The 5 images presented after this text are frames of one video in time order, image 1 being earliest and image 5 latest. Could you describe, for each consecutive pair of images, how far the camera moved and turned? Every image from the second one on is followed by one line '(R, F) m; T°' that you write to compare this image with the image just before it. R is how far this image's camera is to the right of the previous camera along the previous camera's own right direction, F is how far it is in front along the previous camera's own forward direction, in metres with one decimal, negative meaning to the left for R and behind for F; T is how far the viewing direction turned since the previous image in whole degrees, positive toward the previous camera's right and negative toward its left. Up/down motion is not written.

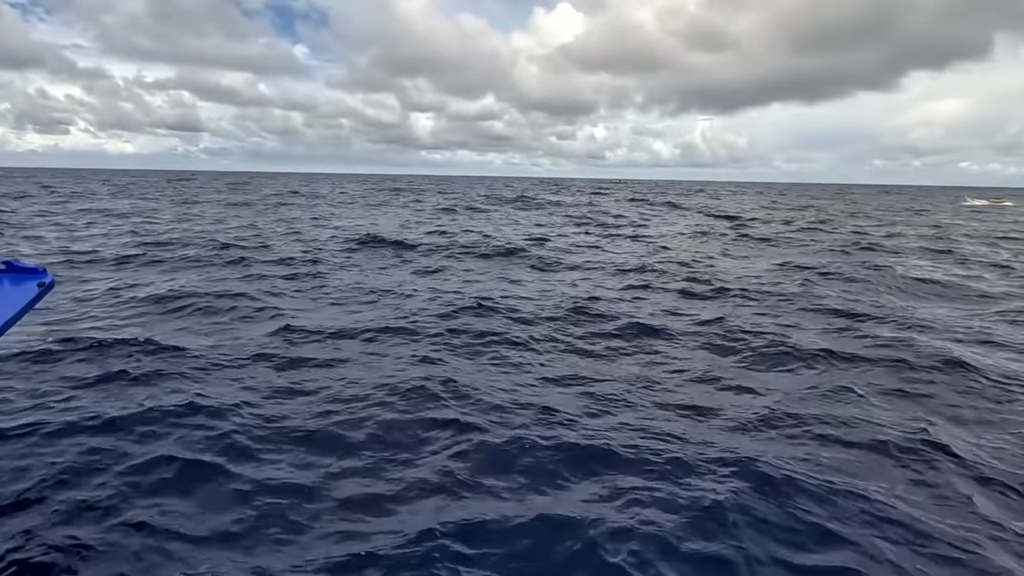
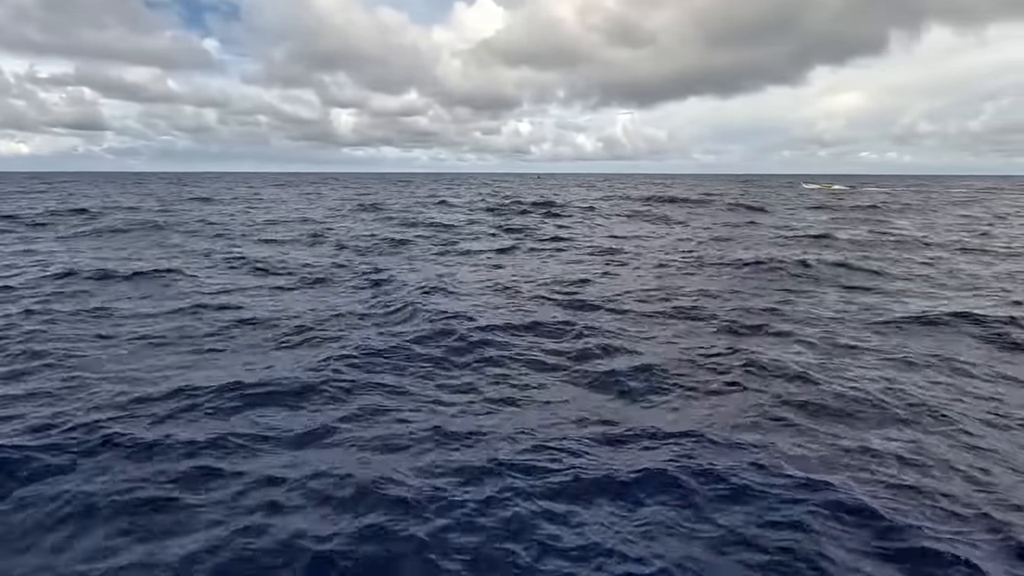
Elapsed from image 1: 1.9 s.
(-0.7, +0.3) m; +6°
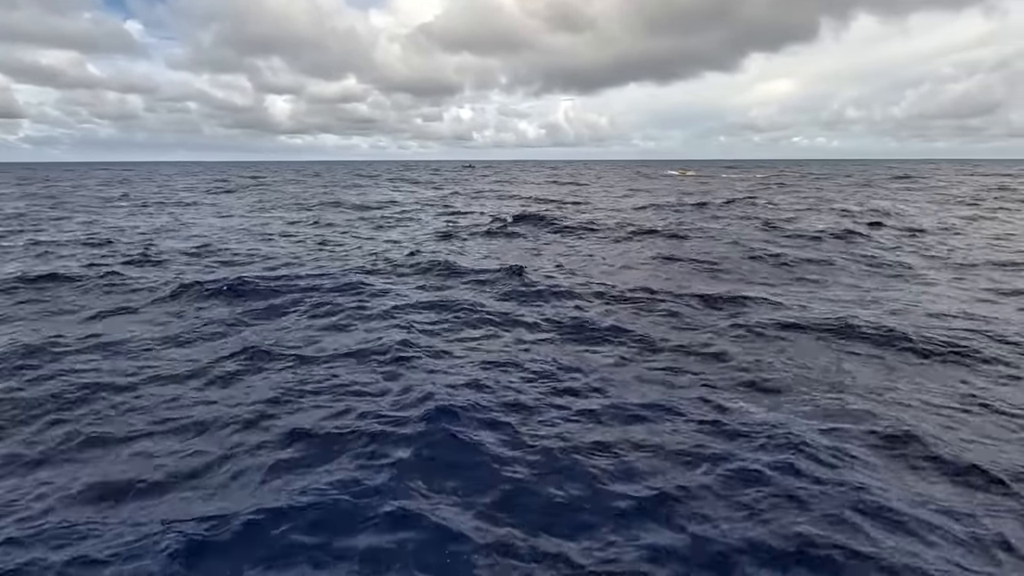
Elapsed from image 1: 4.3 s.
(-0.2, +1.3) m; +5°
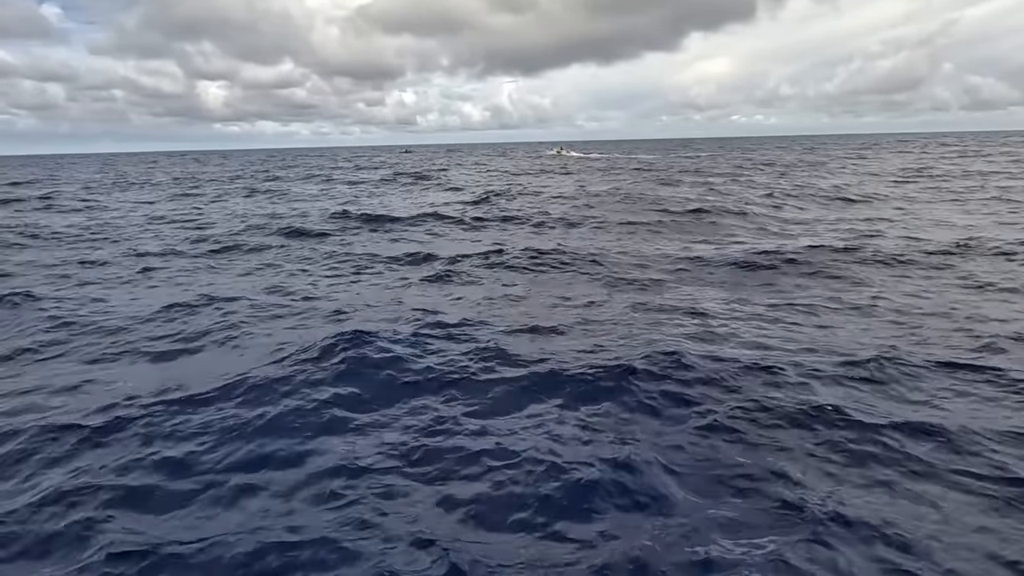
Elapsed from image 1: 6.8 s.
(-0.6, +1.6) m; +4°
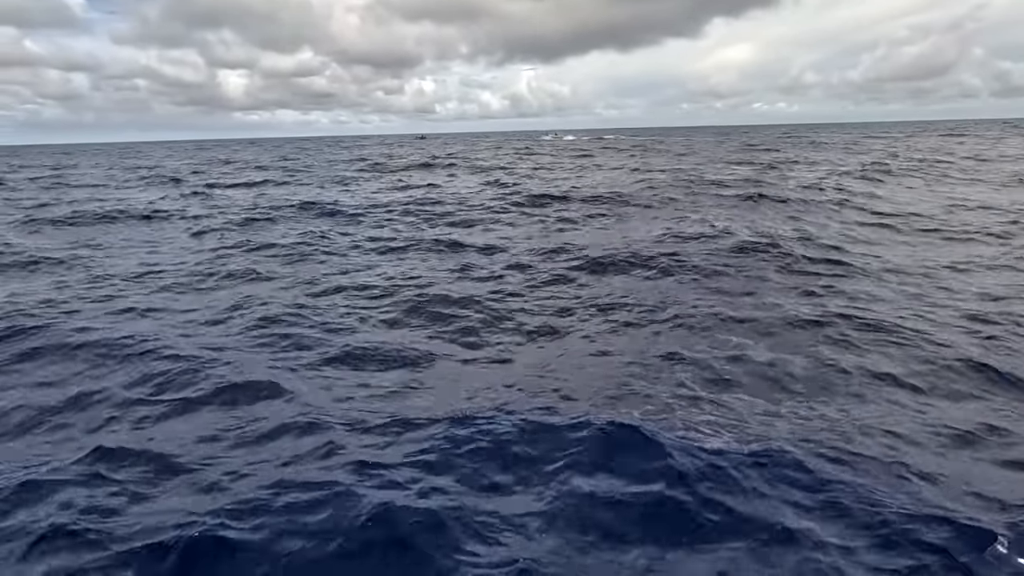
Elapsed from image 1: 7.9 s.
(-0.5, +0.2) m; -2°
